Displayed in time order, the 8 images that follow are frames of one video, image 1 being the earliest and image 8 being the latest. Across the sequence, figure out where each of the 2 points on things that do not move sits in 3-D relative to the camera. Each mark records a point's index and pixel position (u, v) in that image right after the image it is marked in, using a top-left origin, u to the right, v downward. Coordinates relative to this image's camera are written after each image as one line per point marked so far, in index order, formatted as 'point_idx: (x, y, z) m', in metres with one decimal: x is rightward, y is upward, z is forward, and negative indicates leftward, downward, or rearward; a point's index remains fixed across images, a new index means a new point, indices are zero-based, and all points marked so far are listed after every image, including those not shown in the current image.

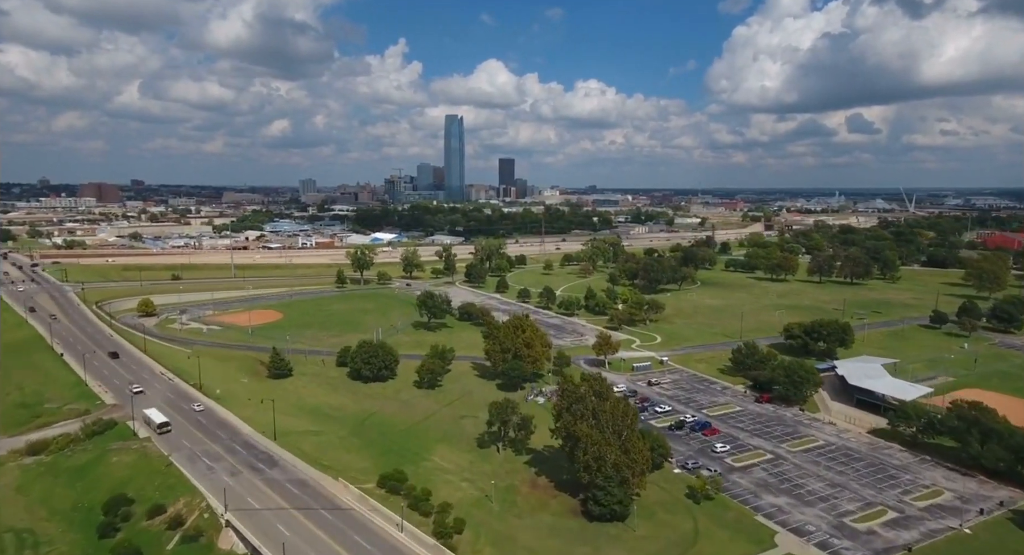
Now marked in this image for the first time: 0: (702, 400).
0: (+6.0, -3.8, +19.2) m
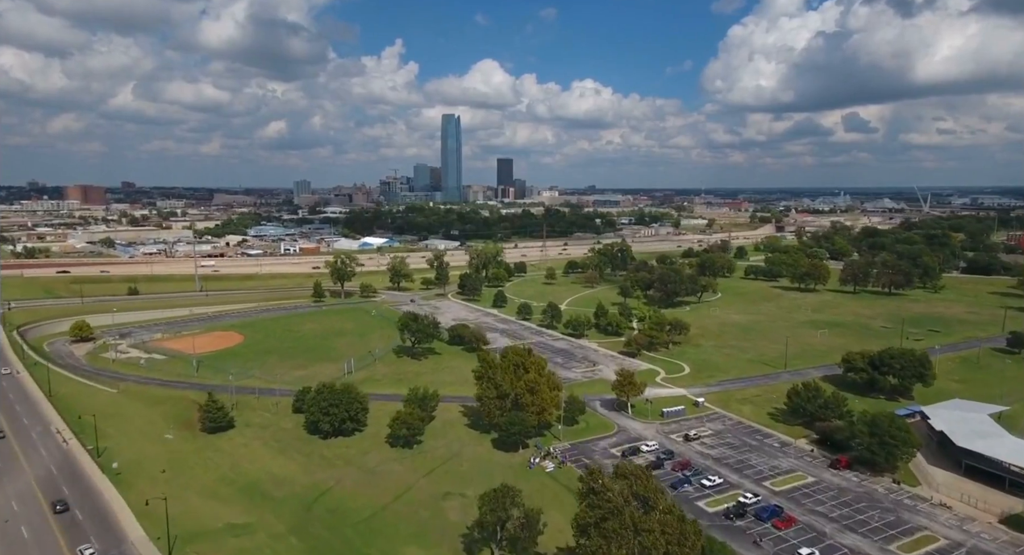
0: (+6.0, -4.5, +14.7) m
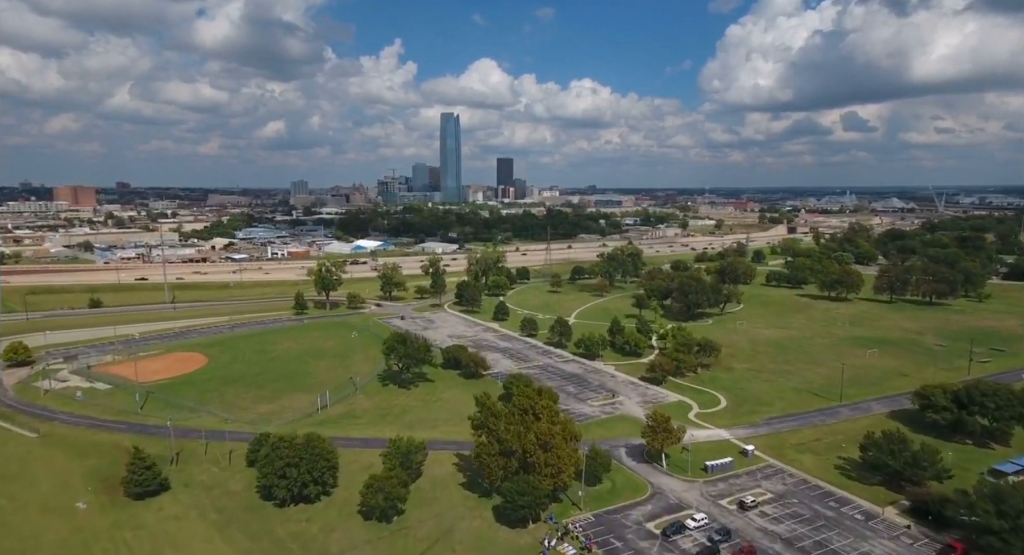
0: (+6.1, -5.0, +11.2) m
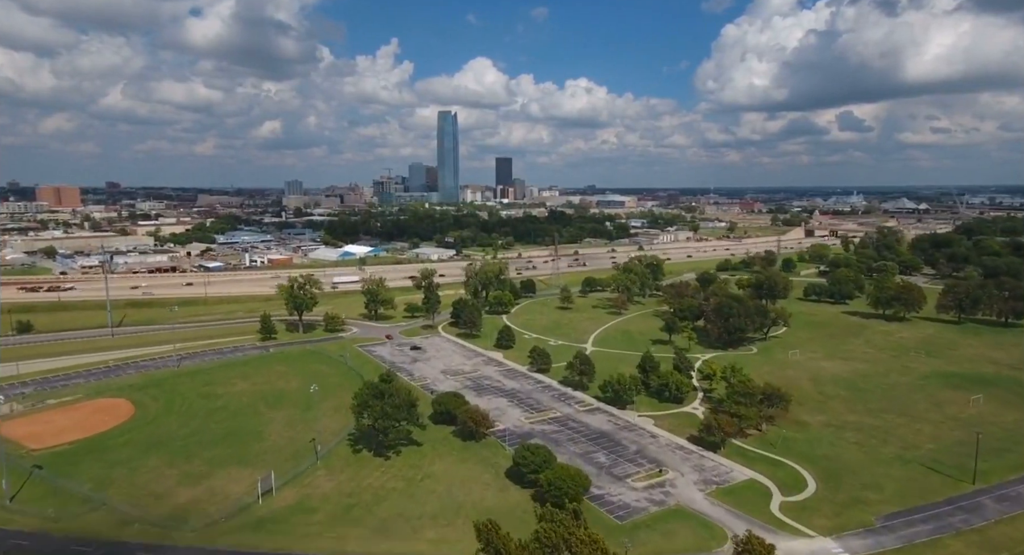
0: (+6.4, -5.8, +6.2) m
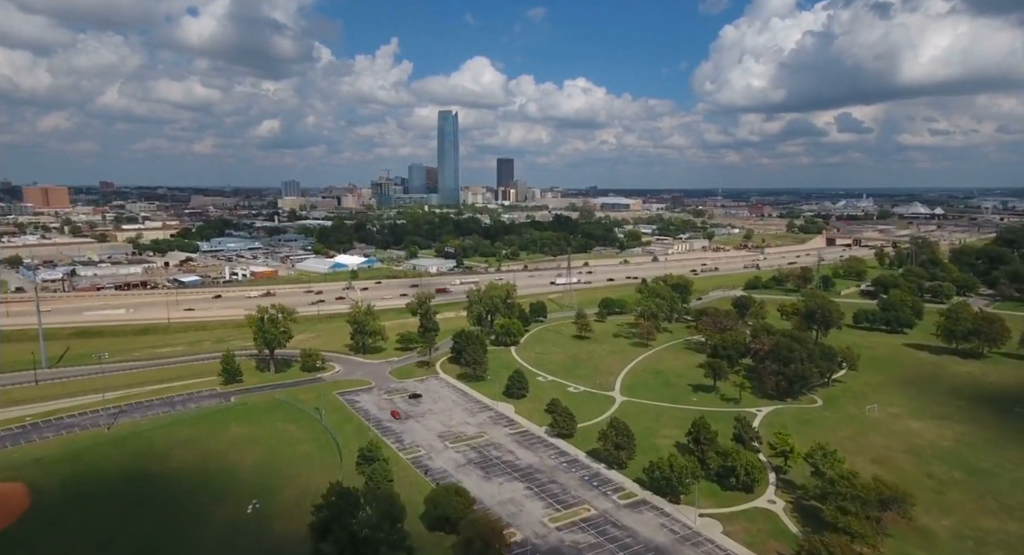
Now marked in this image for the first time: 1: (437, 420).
0: (+6.9, -7.0, +1.6) m
1: (-2.4, -4.5, +19.7) m
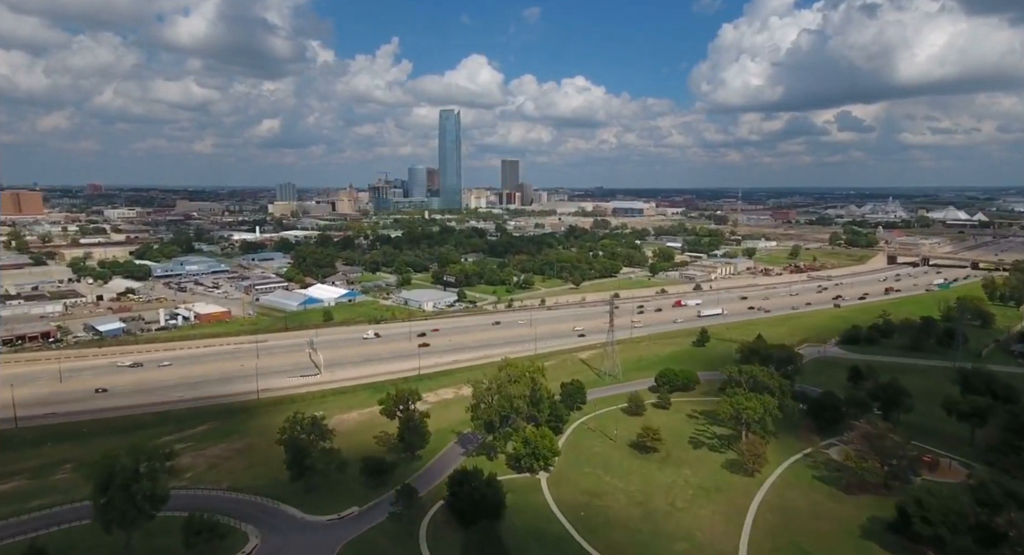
0: (+7.7, -9.7, -9.0) m
1: (-1.5, -7.1, +9.1) m
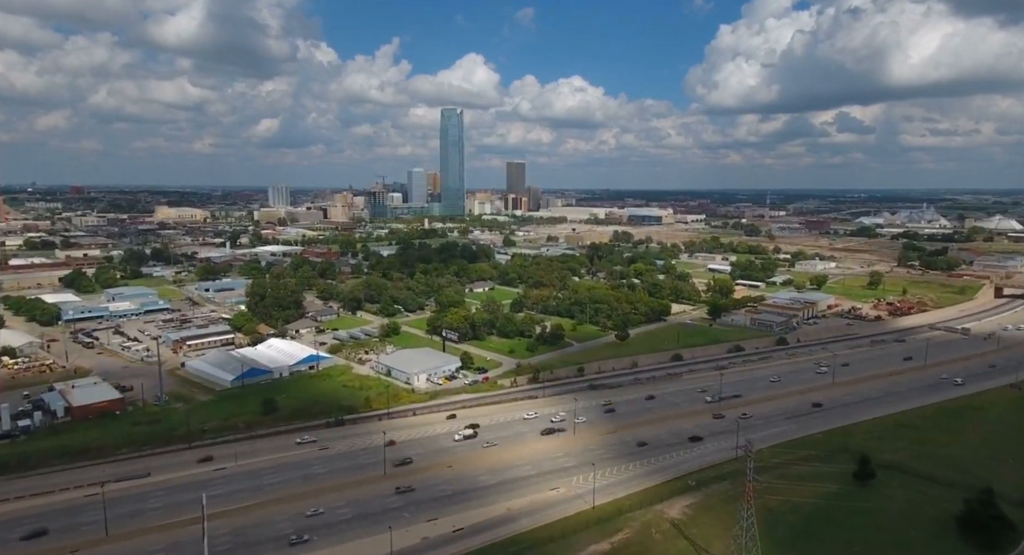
0: (+8.9, -12.8, -21.8) m
1: (-0.3, -10.2, -3.7) m
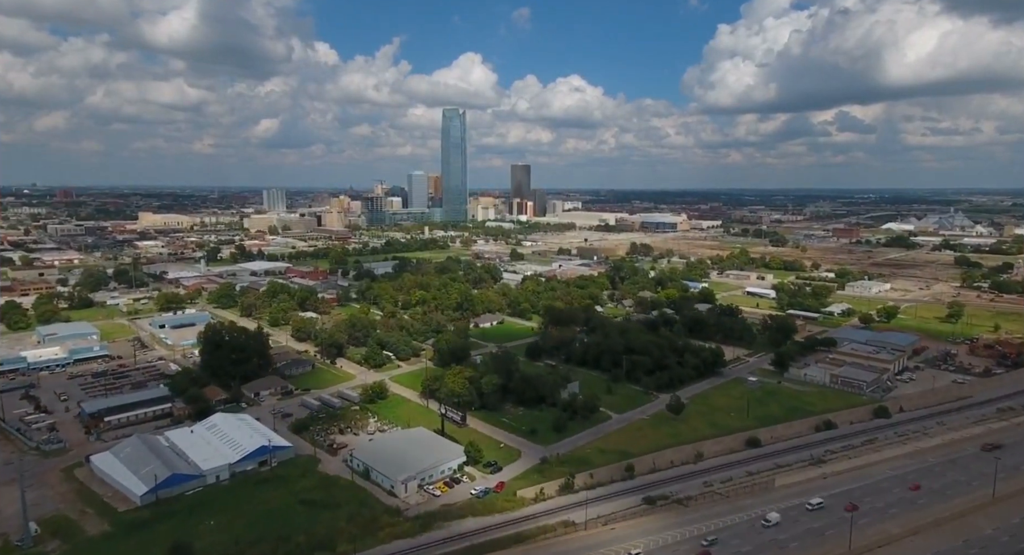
0: (+9.7, -15.2, -30.5) m
1: (+0.5, -12.6, -12.4) m
